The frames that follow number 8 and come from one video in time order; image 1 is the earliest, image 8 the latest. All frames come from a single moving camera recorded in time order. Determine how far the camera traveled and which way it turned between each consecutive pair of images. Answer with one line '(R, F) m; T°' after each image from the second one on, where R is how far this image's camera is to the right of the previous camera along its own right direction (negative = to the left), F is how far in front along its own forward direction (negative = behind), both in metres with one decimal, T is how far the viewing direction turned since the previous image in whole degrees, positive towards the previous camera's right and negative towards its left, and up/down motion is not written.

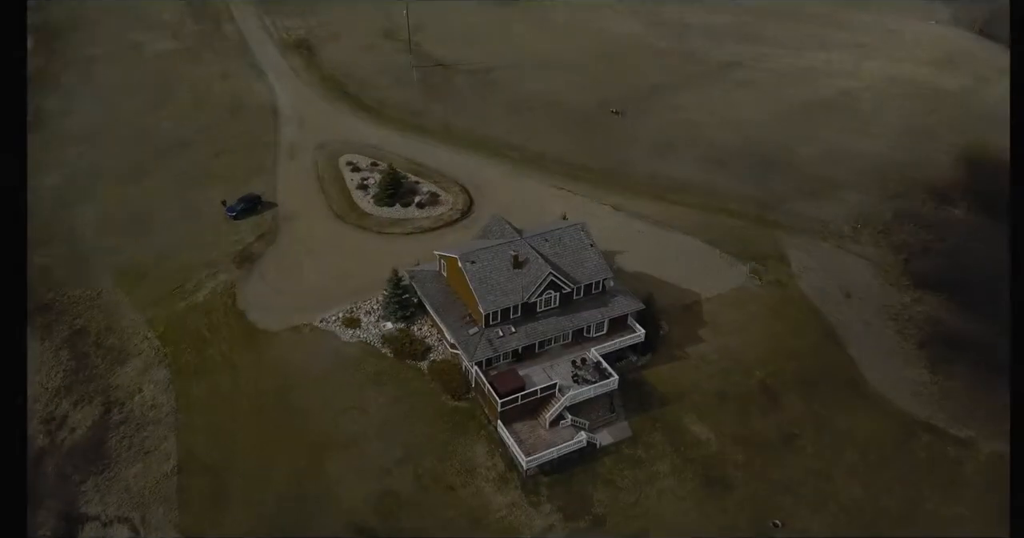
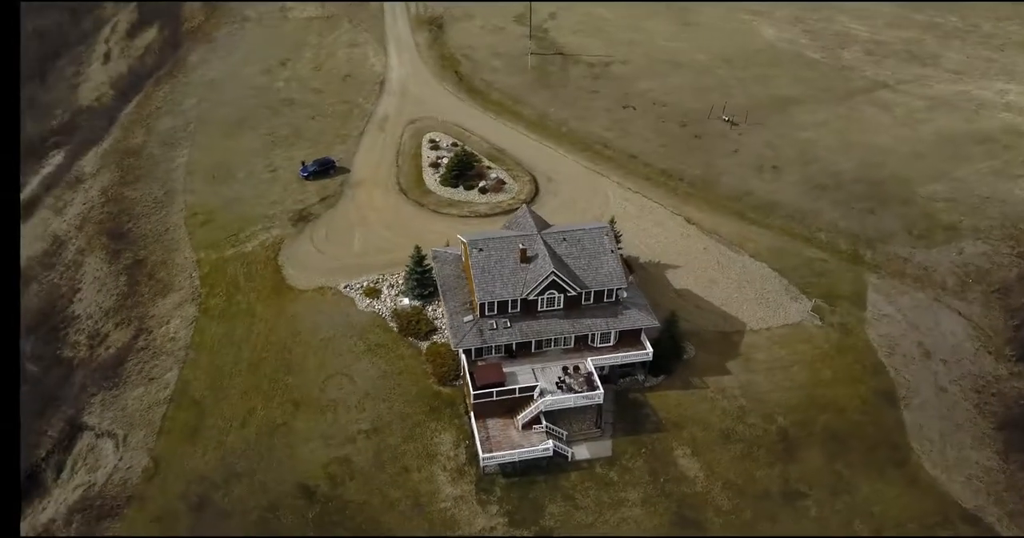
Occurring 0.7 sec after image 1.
(+10.9, +1.8) m; -15°
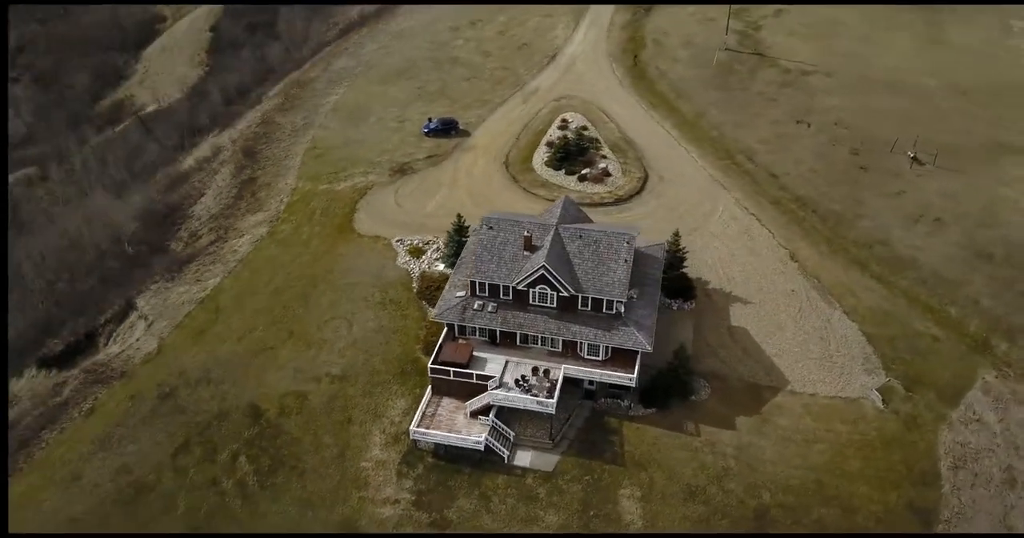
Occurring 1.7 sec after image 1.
(+16.5, +5.0) m; -22°
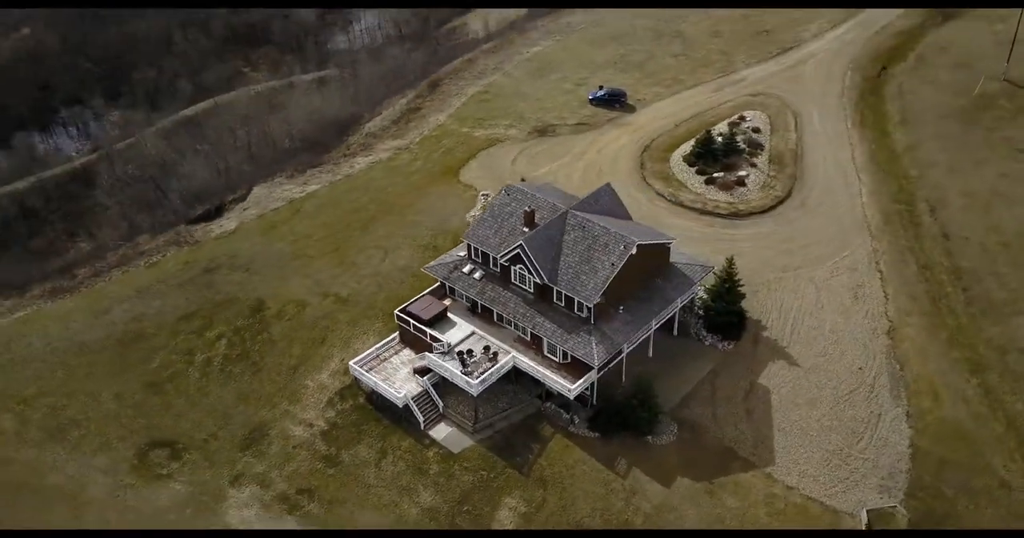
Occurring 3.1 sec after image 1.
(+18.2, +7.0) m; -26°
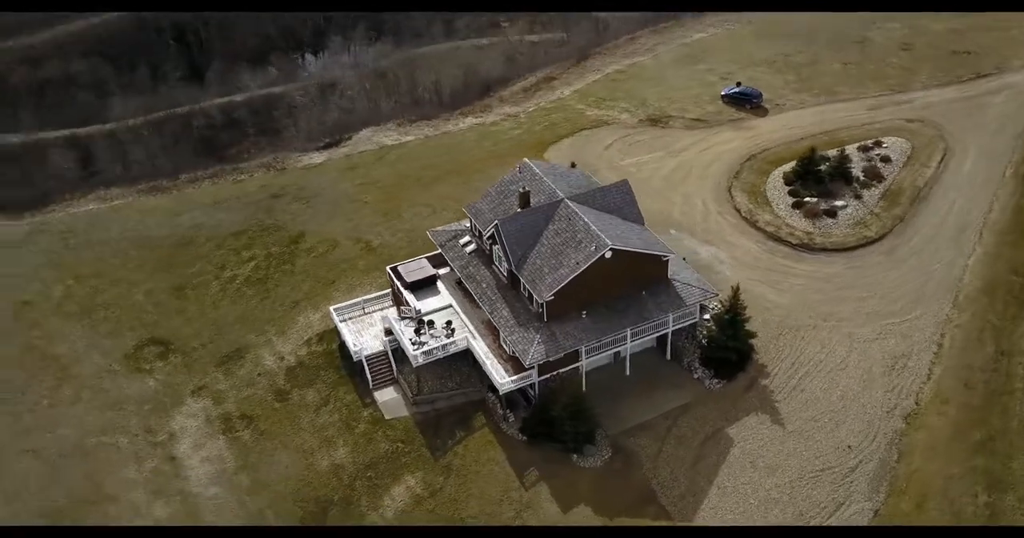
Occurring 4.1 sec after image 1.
(+12.8, +4.3) m; -19°
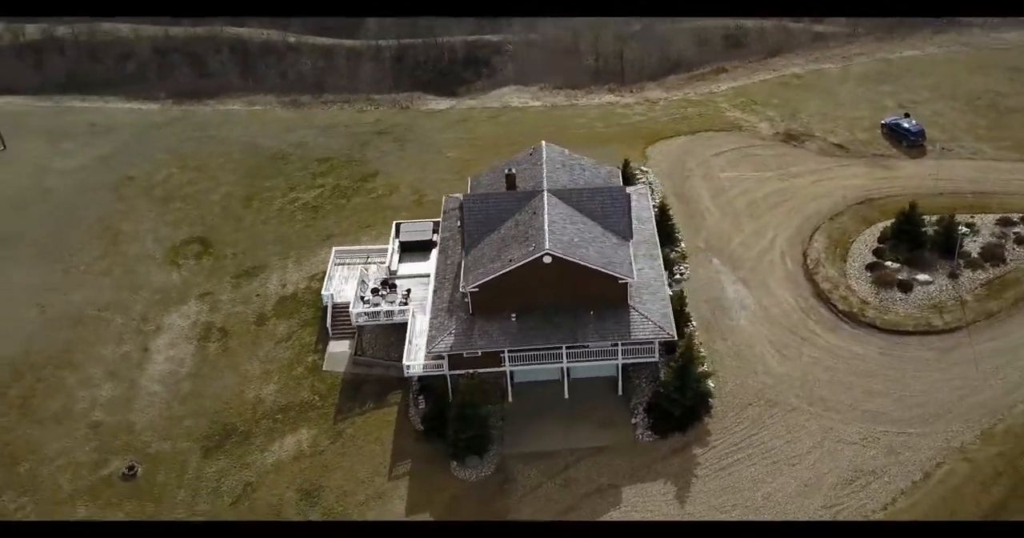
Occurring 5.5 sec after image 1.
(+13.3, +5.6) m; -20°
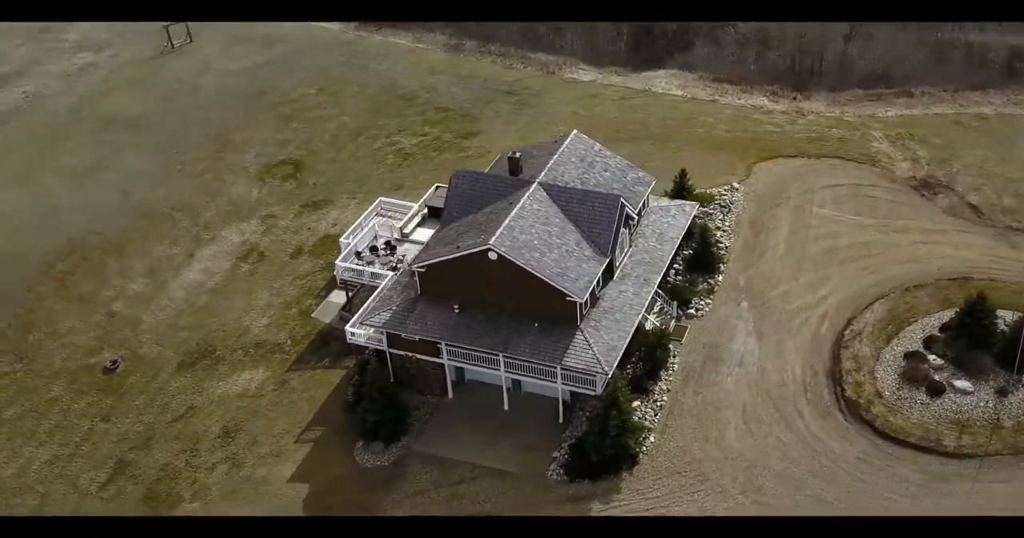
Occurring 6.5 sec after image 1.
(+10.0, +4.3) m; -17°
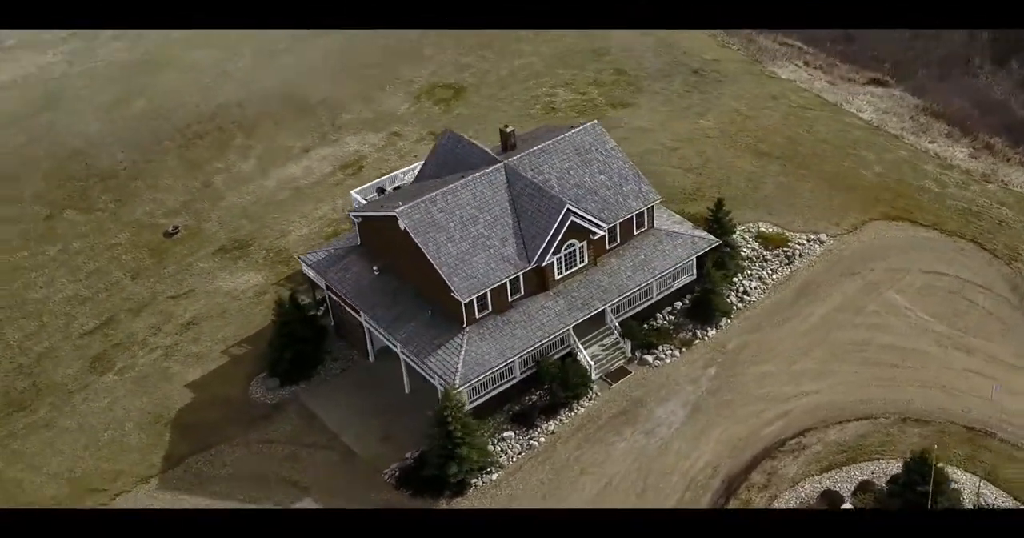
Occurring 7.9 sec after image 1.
(+12.0, +4.7) m; -21°
